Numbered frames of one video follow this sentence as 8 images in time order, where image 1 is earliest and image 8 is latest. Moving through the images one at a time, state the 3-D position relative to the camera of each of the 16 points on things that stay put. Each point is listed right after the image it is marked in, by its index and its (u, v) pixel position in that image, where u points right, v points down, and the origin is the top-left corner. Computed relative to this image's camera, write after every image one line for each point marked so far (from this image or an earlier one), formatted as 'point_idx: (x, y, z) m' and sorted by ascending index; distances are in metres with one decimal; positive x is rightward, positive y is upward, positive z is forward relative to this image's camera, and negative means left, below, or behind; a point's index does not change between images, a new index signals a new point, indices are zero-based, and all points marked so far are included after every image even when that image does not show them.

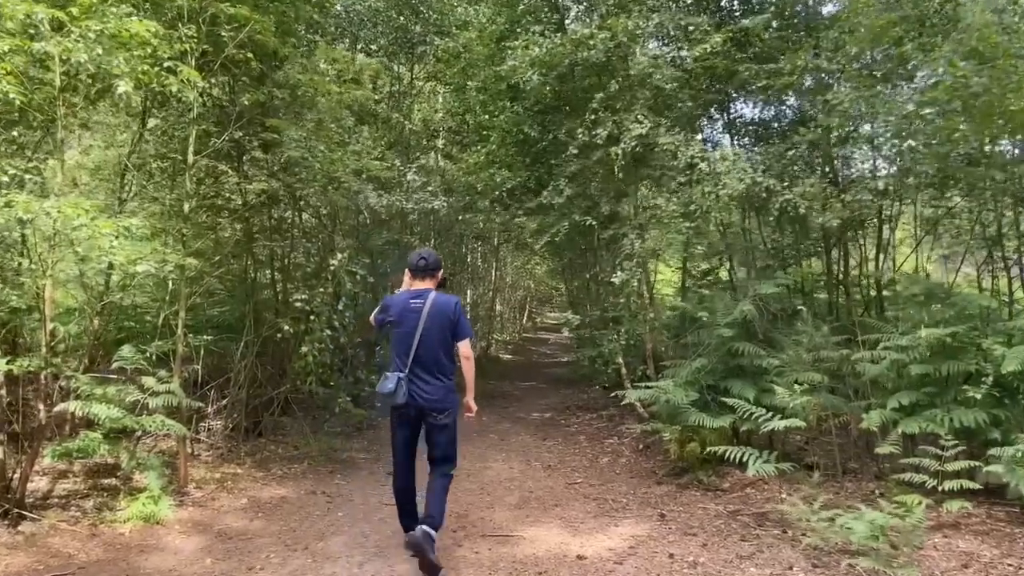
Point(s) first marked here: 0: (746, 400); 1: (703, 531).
0: (+1.7, -0.8, +6.1) m
1: (+1.2, -1.5, +5.2) m
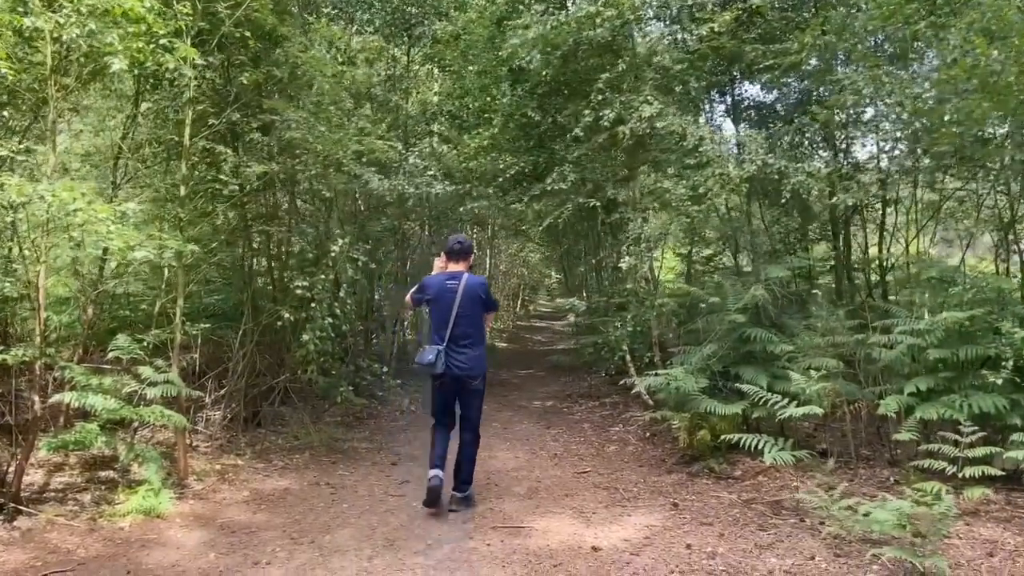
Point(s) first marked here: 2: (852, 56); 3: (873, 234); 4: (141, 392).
0: (+1.8, -0.7, +6.0) m
1: (+1.2, -1.4, +5.1) m
2: (+2.7, +1.8, +6.6) m
3: (+2.9, +0.5, +6.9) m
4: (-2.5, -0.7, +5.8) m
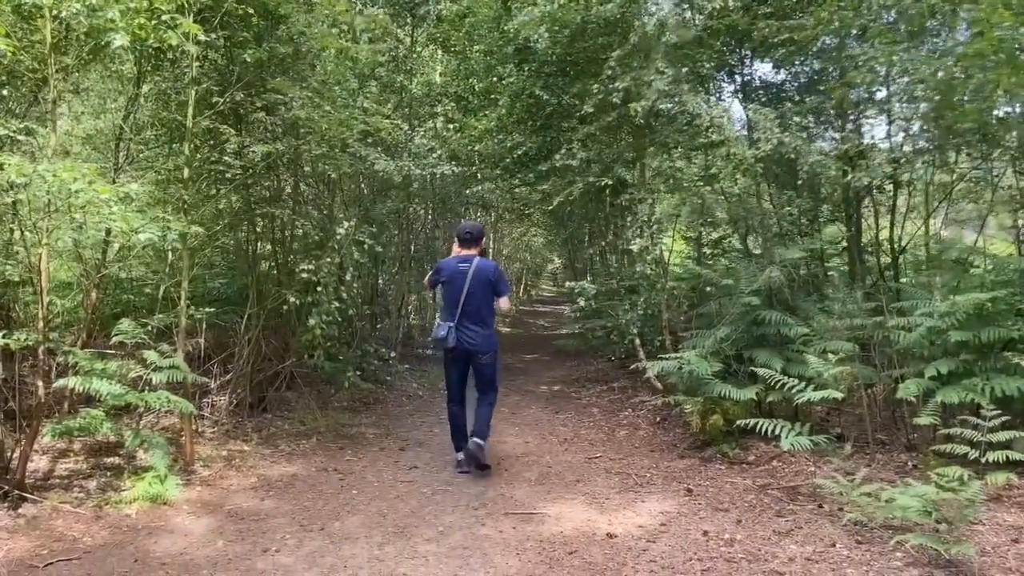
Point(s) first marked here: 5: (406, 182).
0: (+1.8, -0.6, +5.9) m
1: (+1.3, -1.3, +5.0) m
2: (+2.7, +2.0, +6.4) m
3: (+3.0, +0.6, +6.8) m
4: (-2.5, -0.6, +5.7) m
5: (-1.0, +1.1, +8.3) m
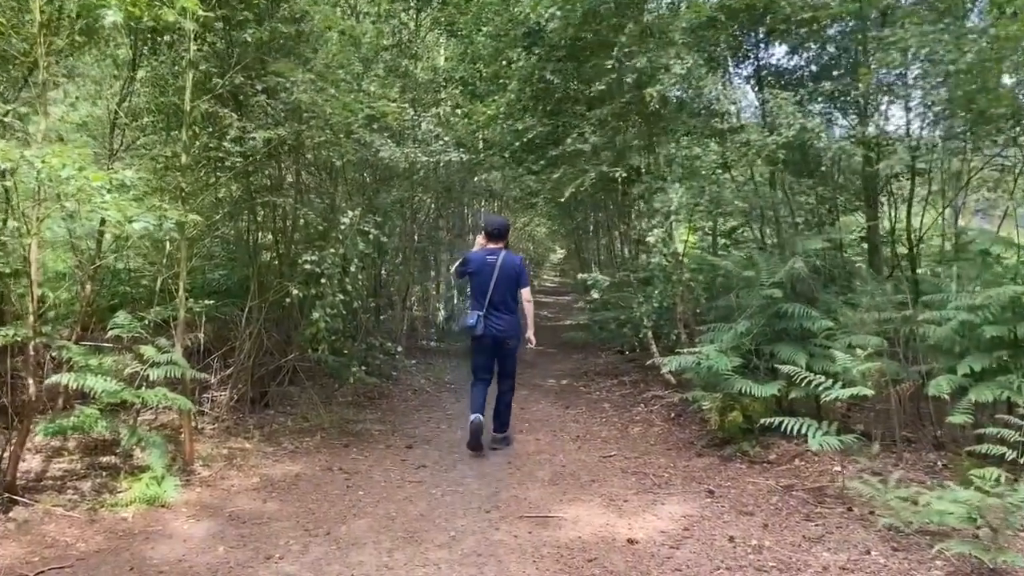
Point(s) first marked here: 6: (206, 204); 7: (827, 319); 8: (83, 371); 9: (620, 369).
0: (+1.9, -0.5, +5.6) m
1: (+1.4, -1.2, +4.7) m
2: (+2.8, +2.0, +6.2) m
3: (+3.0, +0.7, +6.6) m
4: (-2.4, -0.6, +5.4) m
5: (-1.0, +1.2, +8.0) m
6: (-2.1, +0.6, +5.8) m
7: (+2.1, -0.2, +5.6) m
8: (-2.6, -0.5, +5.0) m
9: (+1.2, -0.9, +9.5) m
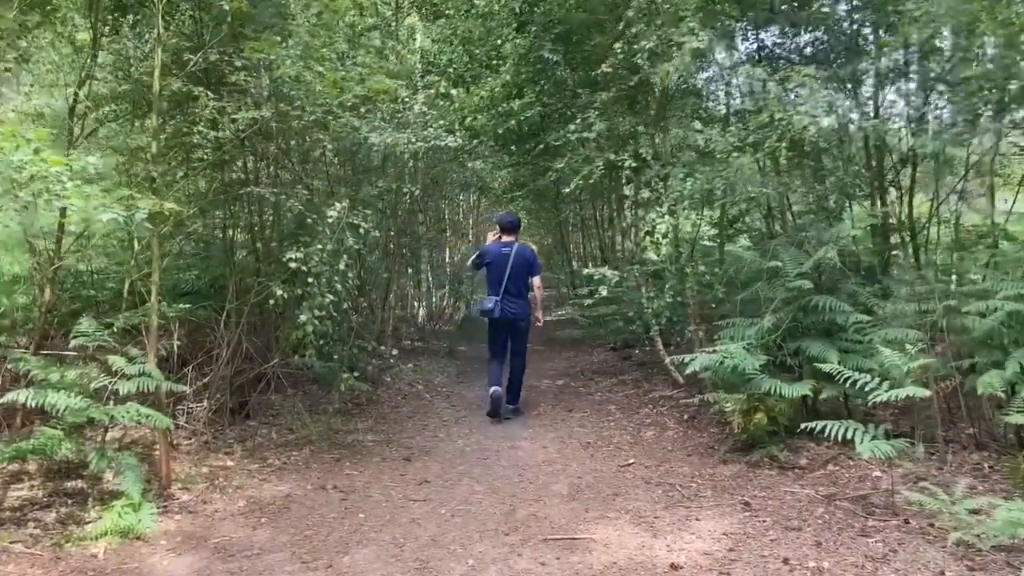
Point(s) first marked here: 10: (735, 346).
0: (+2.0, -0.5, +5.2) m
1: (+1.5, -1.2, +4.3) m
2: (+2.8, +2.1, +5.8) m
3: (+3.0, +0.8, +6.2) m
4: (-2.3, -0.6, +4.8) m
5: (-1.0, +1.2, +7.5) m
6: (-2.1, +0.6, +5.3) m
7: (+2.2, -0.2, +5.2) m
8: (-2.5, -0.5, +4.5) m
9: (+1.2, -0.9, +9.1) m
10: (+1.4, -0.4, +5.5) m
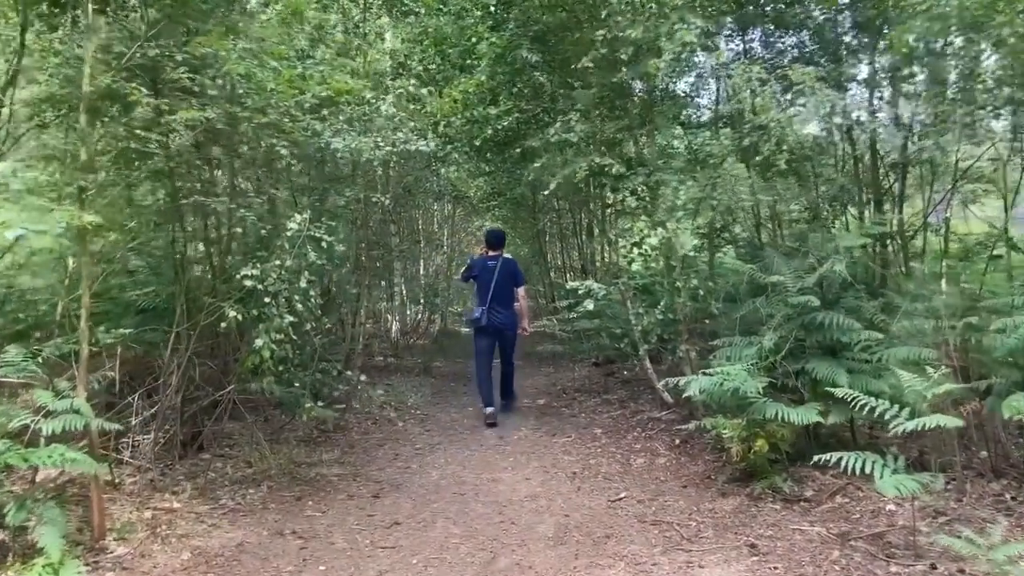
0: (+1.8, -0.6, +4.8) m
1: (+1.4, -1.3, +3.8) m
2: (+2.7, +2.0, +5.4) m
3: (+2.9, +0.7, +5.8) m
4: (-2.4, -0.7, +4.3) m
5: (-1.2, +1.0, +7.0) m
6: (-2.2, +0.4, +4.7) m
7: (+2.0, -0.2, +4.8) m
8: (-2.6, -0.6, +3.9) m
9: (+0.9, -1.0, +8.6) m
10: (+1.3, -0.5, +5.0) m
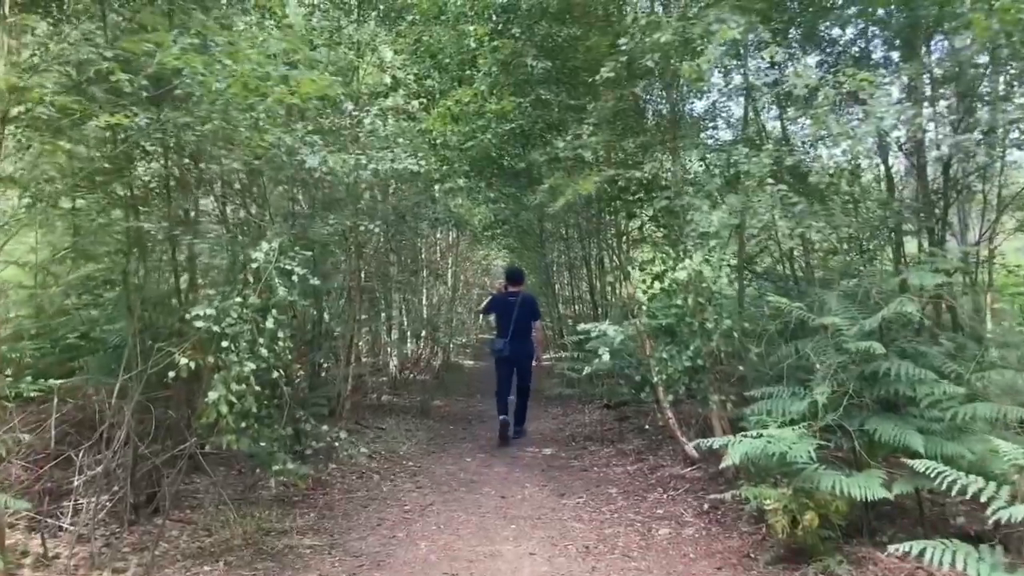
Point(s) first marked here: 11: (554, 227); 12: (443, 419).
0: (+1.9, -0.8, +4.0) m
1: (+1.4, -1.5, +3.0) m
2: (+2.7, +1.8, +4.7) m
3: (+2.9, +0.4, +5.0) m
4: (-2.4, -0.9, +3.5) m
5: (-1.2, +0.8, +6.3) m
6: (-2.2, +0.2, +4.0) m
7: (+2.1, -0.5, +4.0) m
8: (-2.6, -0.8, +3.1) m
9: (+1.0, -1.3, +7.8) m
10: (+1.3, -0.7, +4.2) m
11: (+0.5, +0.7, +10.1) m
12: (-0.8, -1.5, +9.5) m
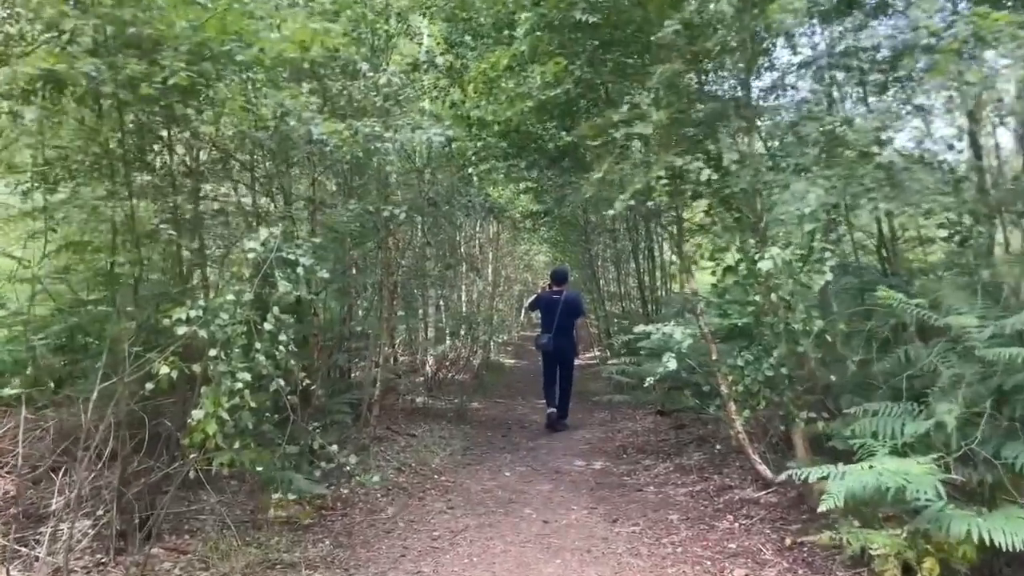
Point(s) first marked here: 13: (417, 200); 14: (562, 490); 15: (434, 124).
0: (+2.0, -0.7, +3.1) m
1: (+1.5, -1.4, +2.2) m
2: (+2.9, +1.8, +3.7) m
3: (+3.1, +0.5, +4.1) m
4: (-2.3, -0.9, +2.8) m
5: (-0.9, +0.8, +5.5) m
6: (-2.0, +0.3, +3.3) m
7: (+2.2, -0.4, +3.1) m
8: (-2.4, -0.8, +2.5) m
9: (+1.3, -1.3, +7.0) m
10: (+1.5, -0.7, +3.3) m
11: (+1.0, +0.8, +9.3) m
12: (-0.3, -1.4, +8.8) m
13: (-0.8, +0.6, +6.5) m
14: (+0.3, -1.4, +5.9) m
15: (-0.5, +1.1, +5.8) m
